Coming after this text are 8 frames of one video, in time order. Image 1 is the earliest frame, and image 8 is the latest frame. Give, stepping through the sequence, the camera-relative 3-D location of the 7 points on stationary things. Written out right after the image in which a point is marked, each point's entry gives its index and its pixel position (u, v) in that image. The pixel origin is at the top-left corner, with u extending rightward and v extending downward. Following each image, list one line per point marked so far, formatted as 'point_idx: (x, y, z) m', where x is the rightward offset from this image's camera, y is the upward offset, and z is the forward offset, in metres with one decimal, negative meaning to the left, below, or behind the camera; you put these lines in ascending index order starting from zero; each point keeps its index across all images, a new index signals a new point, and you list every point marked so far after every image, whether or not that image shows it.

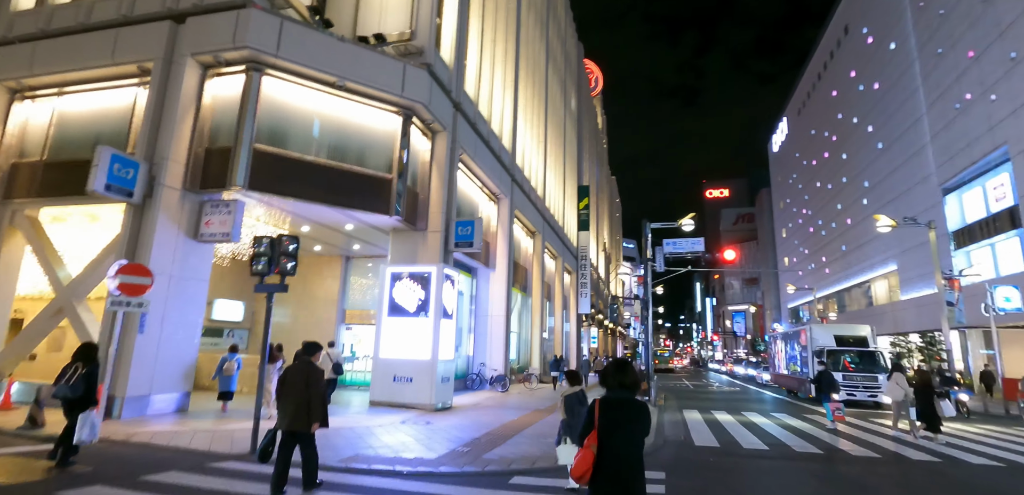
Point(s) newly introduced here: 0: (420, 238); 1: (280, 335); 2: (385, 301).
0: (-2.6, +0.3, +15.0) m
1: (-8.6, -3.3, +19.7) m
2: (-3.5, -1.5, +14.7) m
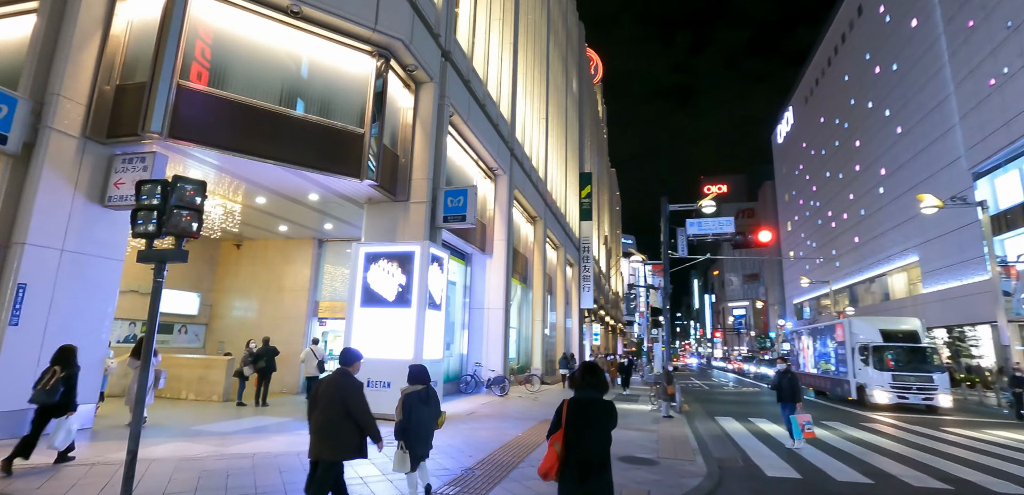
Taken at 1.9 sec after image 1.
0: (-2.6, +0.9, +12.3) m
1: (-8.6, -2.8, +16.9) m
2: (-3.5, -0.9, +11.9) m
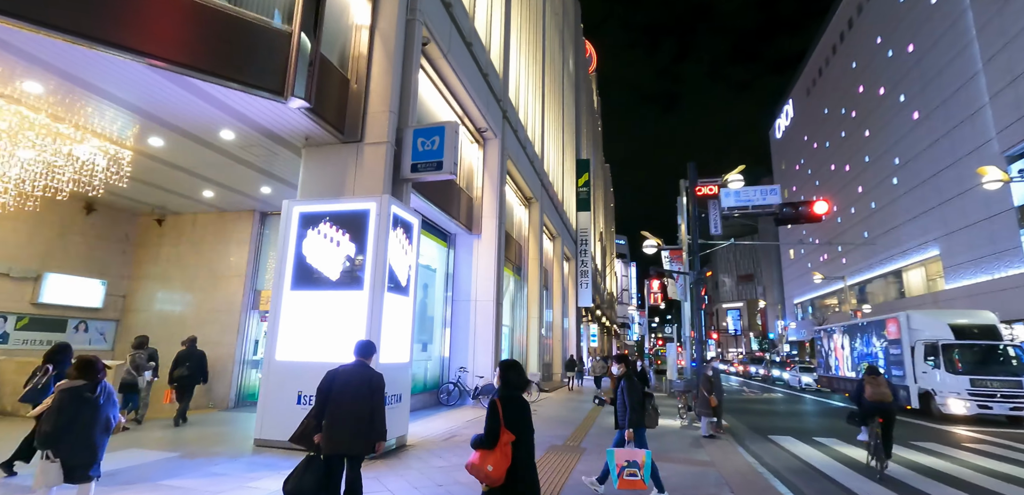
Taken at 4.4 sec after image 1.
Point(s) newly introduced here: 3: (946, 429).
0: (-2.7, +1.5, +8.8) m
1: (-8.8, -2.1, +13.2) m
2: (-3.6, -0.2, +8.4) m
3: (+12.2, -5.1, +14.7) m
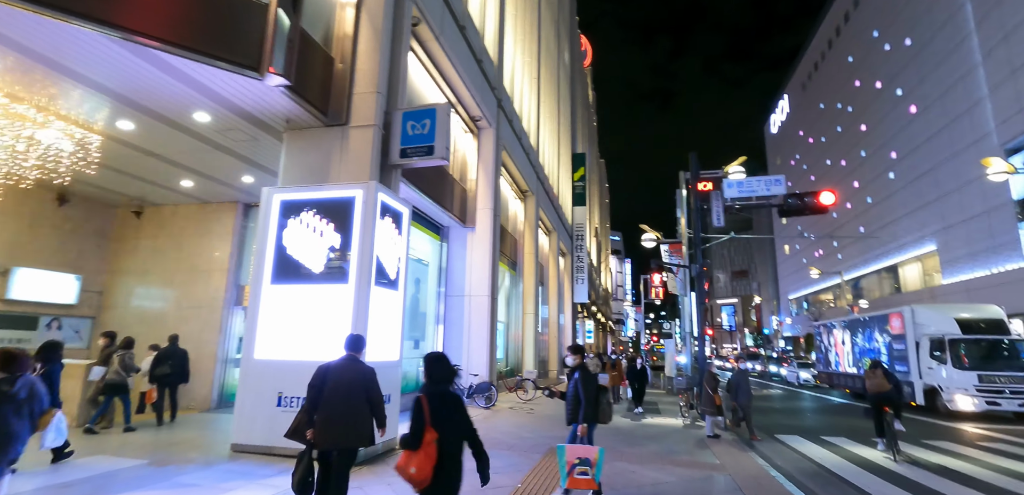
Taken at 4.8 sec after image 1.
0: (-2.8, +1.7, +8.2) m
1: (-8.9, -1.9, +12.6) m
2: (-3.6, -0.1, +7.8) m
3: (+12.0, -4.9, +14.3) m
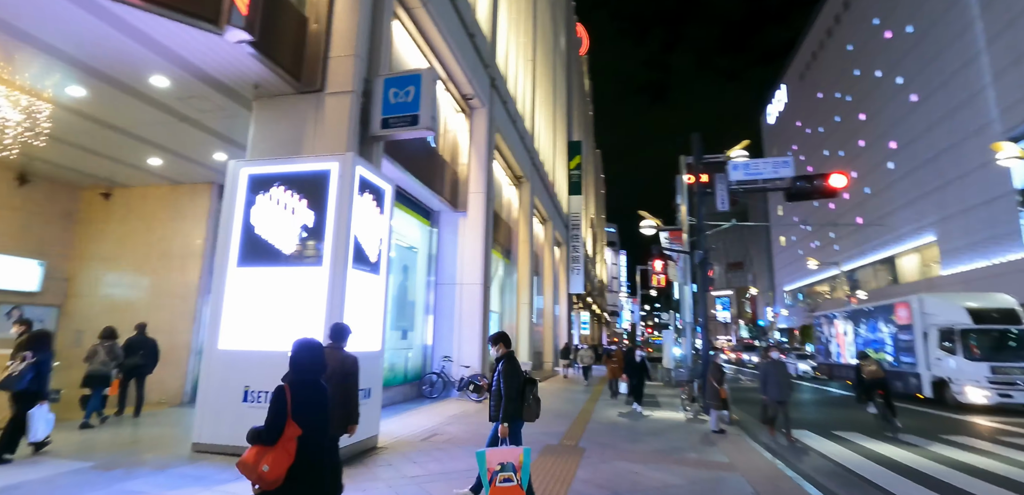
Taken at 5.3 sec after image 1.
0: (-2.9, +2.0, +7.4) m
1: (-9.0, -1.6, +11.8) m
2: (-3.7, +0.2, +7.0) m
3: (+11.9, -4.5, +13.8) m
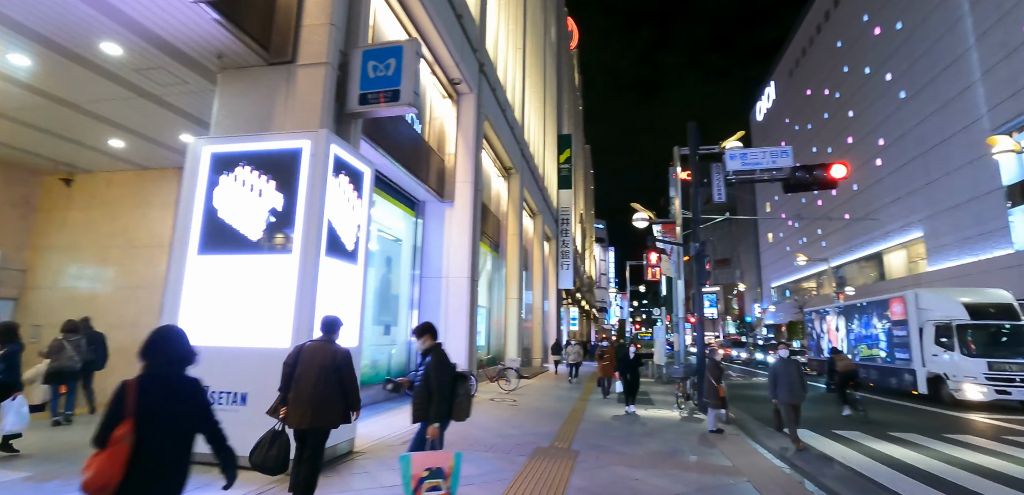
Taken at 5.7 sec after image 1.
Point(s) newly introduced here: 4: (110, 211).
0: (-3.0, +2.1, +6.8) m
1: (-9.3, -1.4, +11.1) m
2: (-3.8, +0.4, +6.4) m
3: (+11.6, -4.3, +13.5) m
4: (-8.8, +0.8, +11.4) m
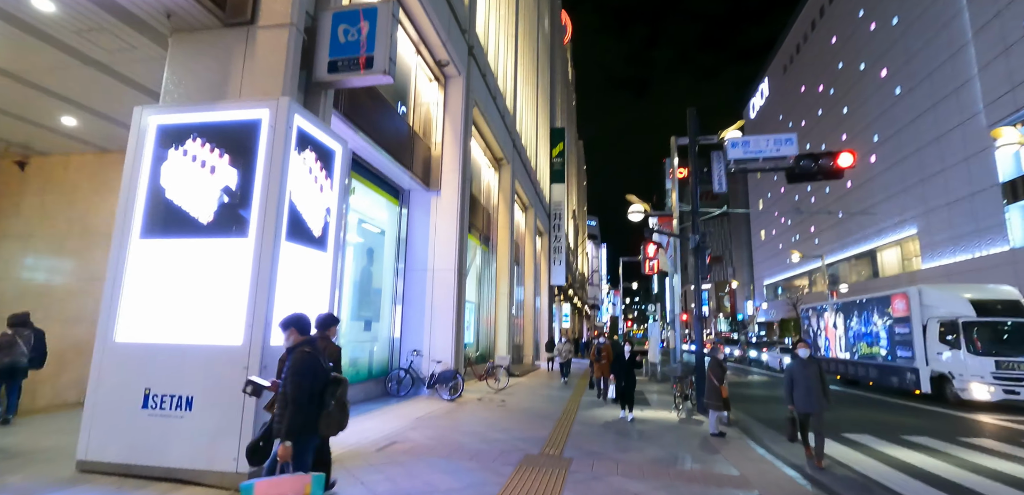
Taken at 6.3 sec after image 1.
0: (-3.1, +2.3, +6.0) m
1: (-9.5, -1.1, +10.3) m
2: (-4.0, +0.5, +5.6) m
3: (+11.3, -4.2, +13.0) m
4: (-9.0, +1.0, +10.6) m
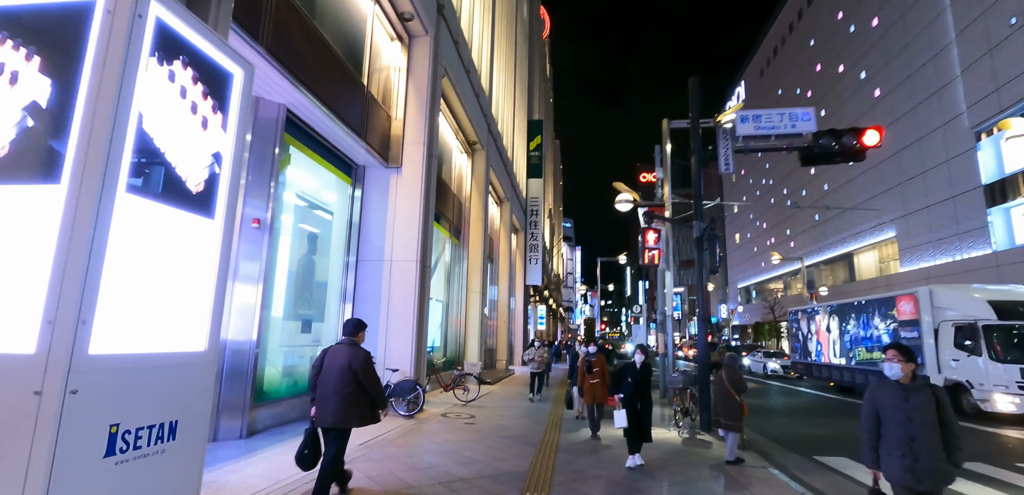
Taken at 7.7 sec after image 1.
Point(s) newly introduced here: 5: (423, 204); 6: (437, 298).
0: (-3.3, +2.6, +4.0) m
1: (-10.0, -0.8, +7.9) m
2: (-4.2, +0.9, +3.6) m
3: (+10.7, -4.1, +11.6) m
4: (-9.4, +1.4, +8.3) m
5: (-1.9, +0.9, +11.4) m
6: (-2.1, -1.5, +15.3) m
